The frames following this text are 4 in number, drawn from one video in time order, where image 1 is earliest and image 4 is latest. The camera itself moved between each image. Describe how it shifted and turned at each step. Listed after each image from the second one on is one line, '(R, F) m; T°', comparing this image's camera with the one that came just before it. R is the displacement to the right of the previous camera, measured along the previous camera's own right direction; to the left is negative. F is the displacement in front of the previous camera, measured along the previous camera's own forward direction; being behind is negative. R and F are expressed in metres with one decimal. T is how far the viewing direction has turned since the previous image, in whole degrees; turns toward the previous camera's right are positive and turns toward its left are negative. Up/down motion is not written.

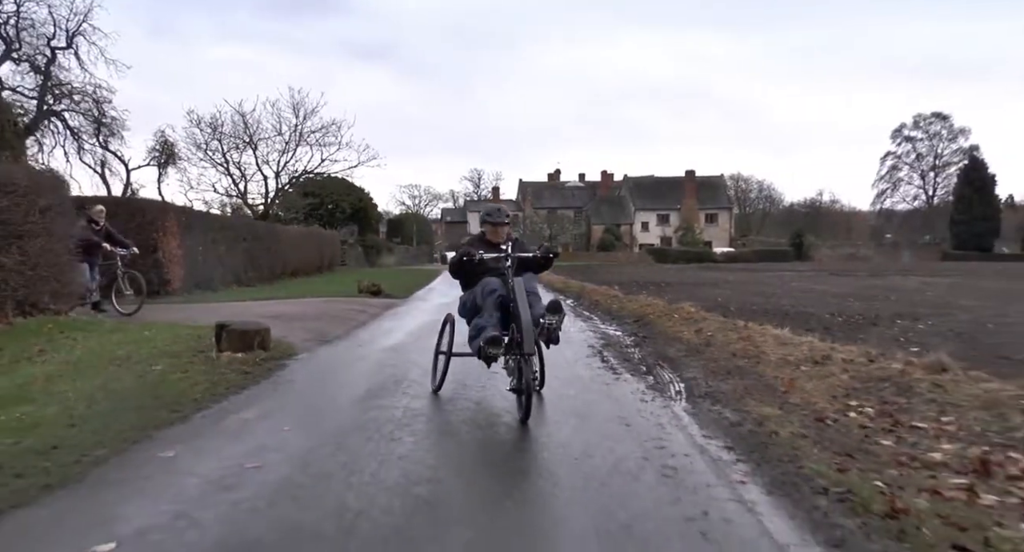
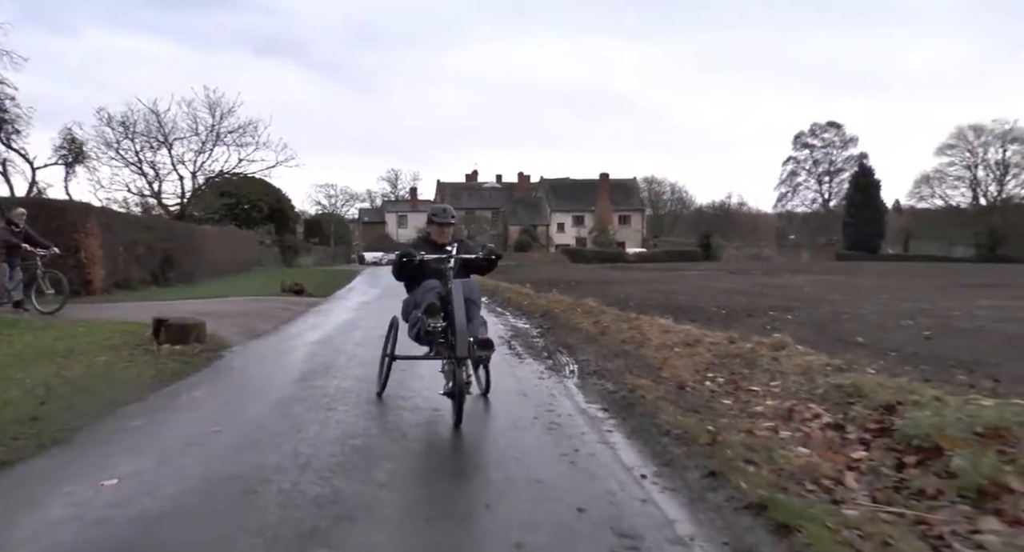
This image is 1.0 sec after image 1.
(0.0, -1.2) m; +7°
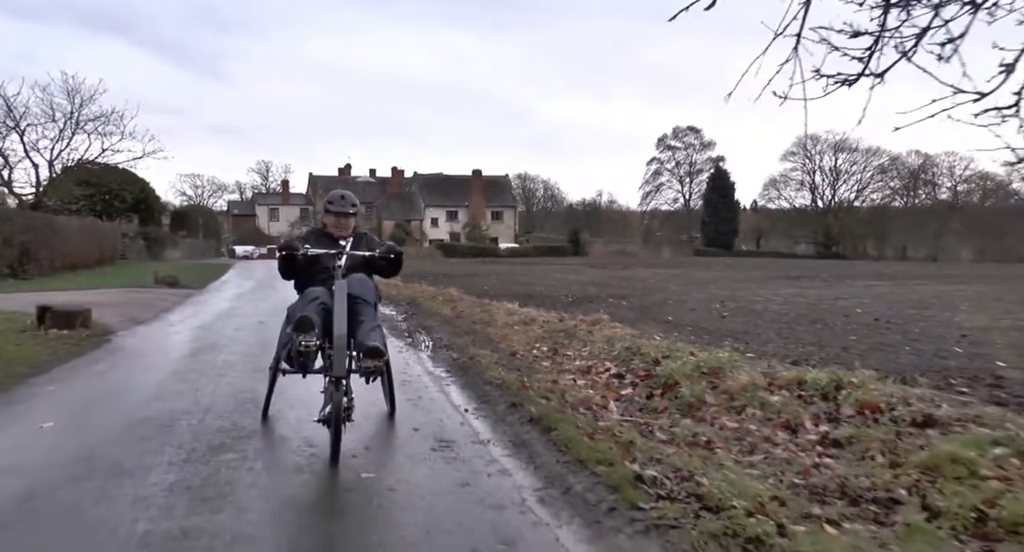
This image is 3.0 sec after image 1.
(+0.2, -1.8) m; +11°
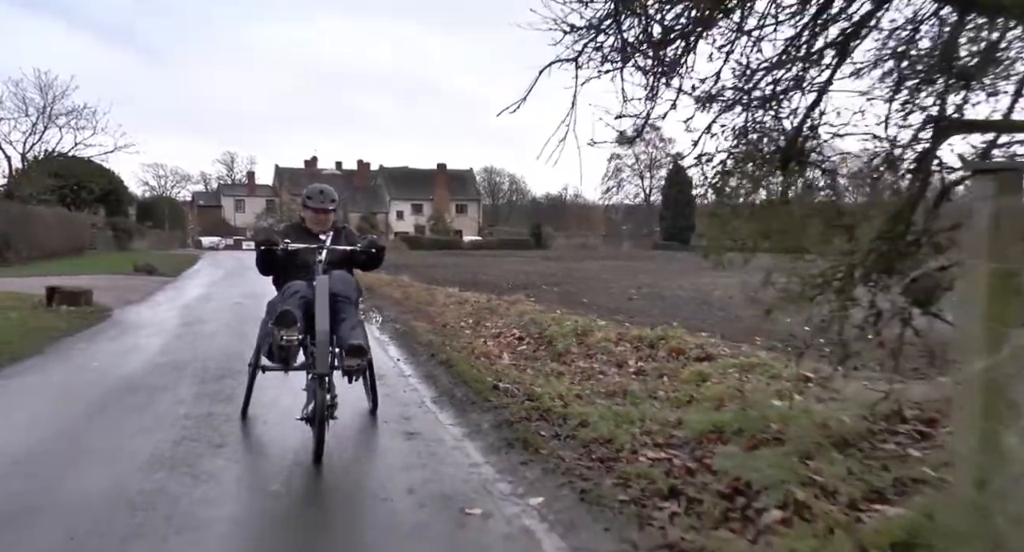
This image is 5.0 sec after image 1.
(+0.7, -2.4) m; +3°
